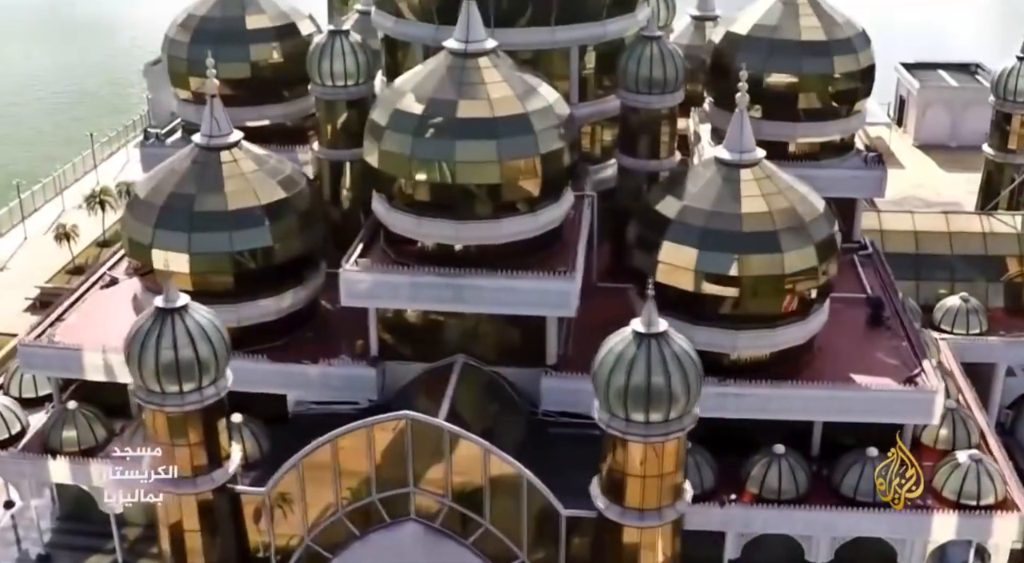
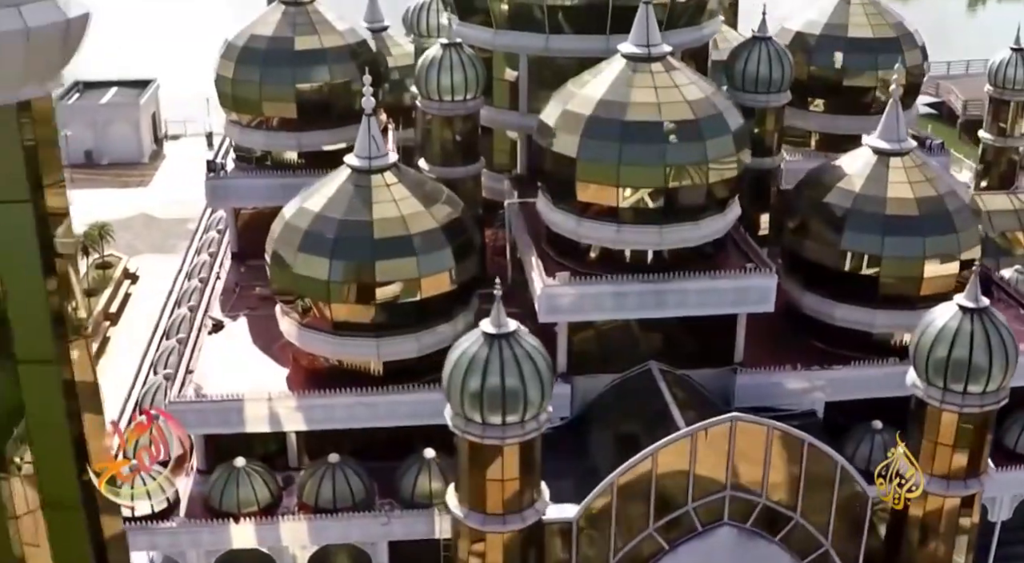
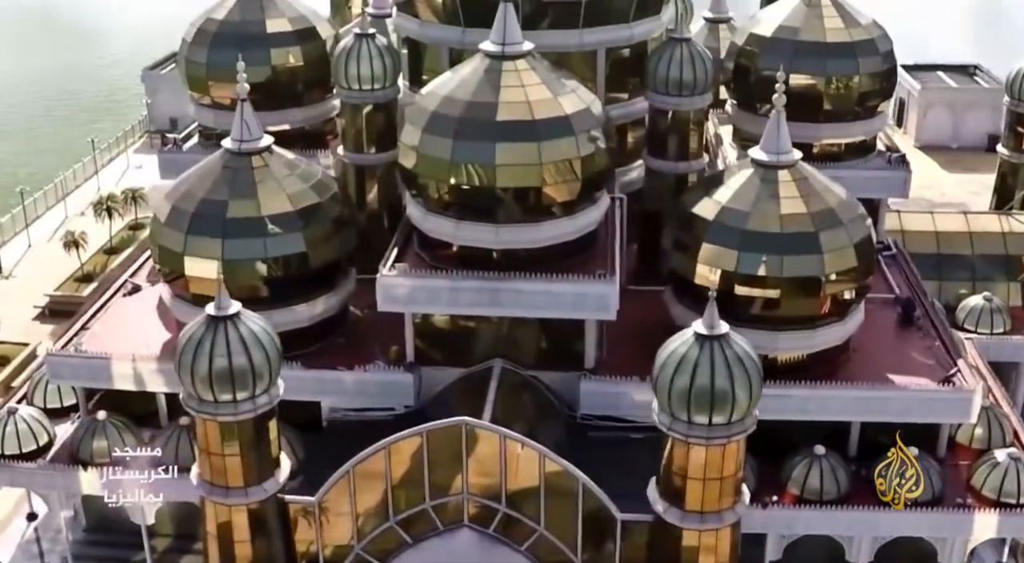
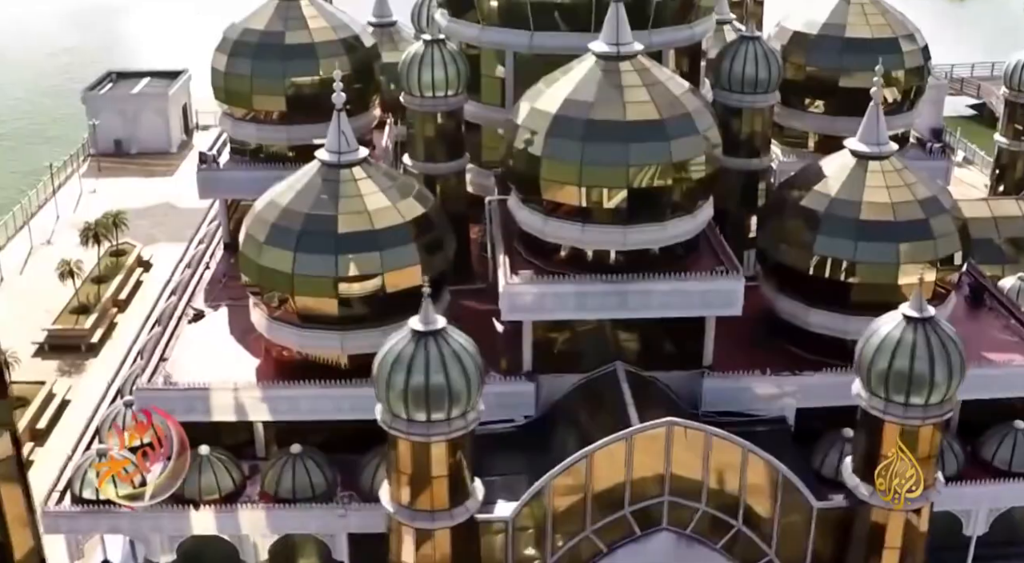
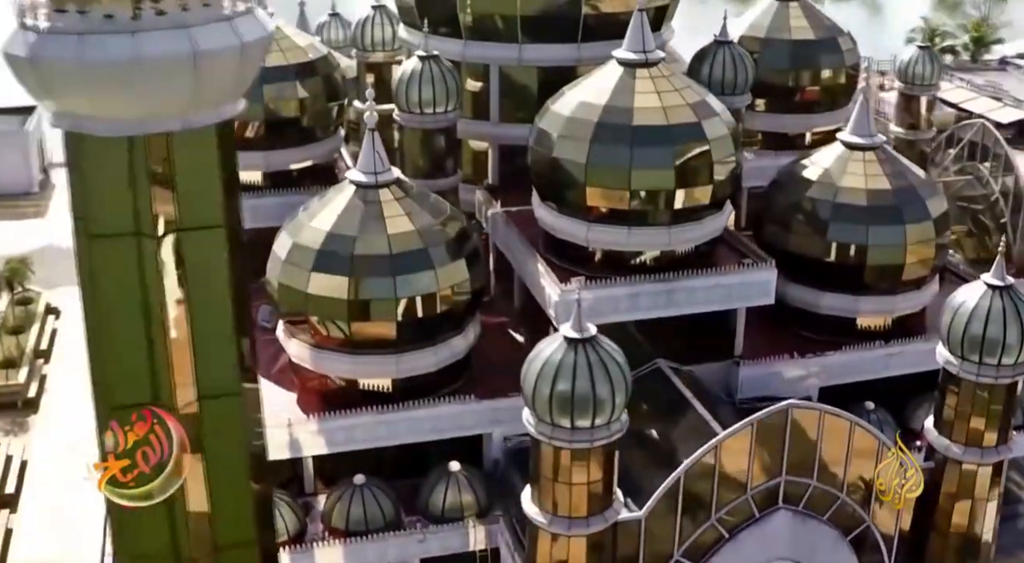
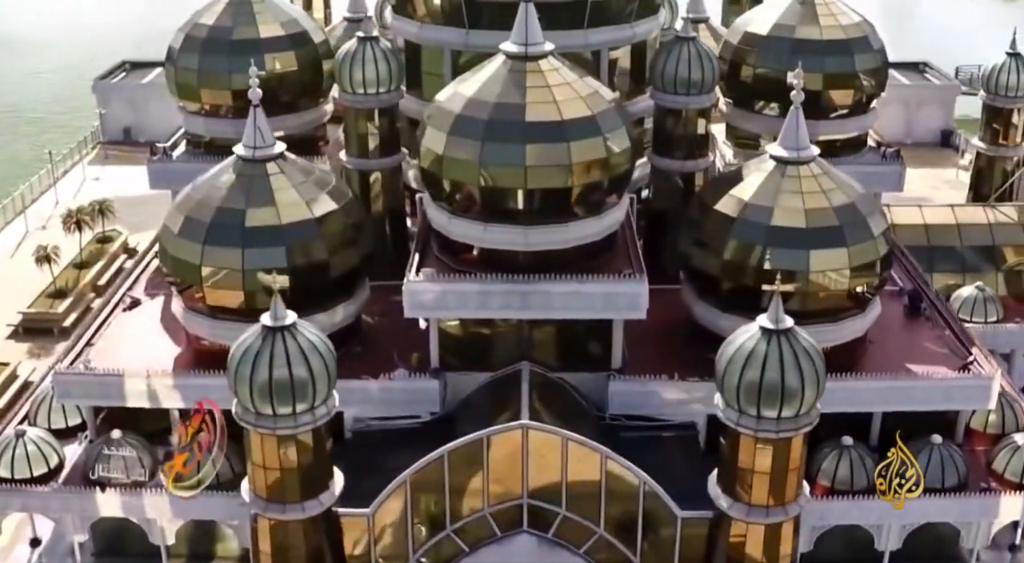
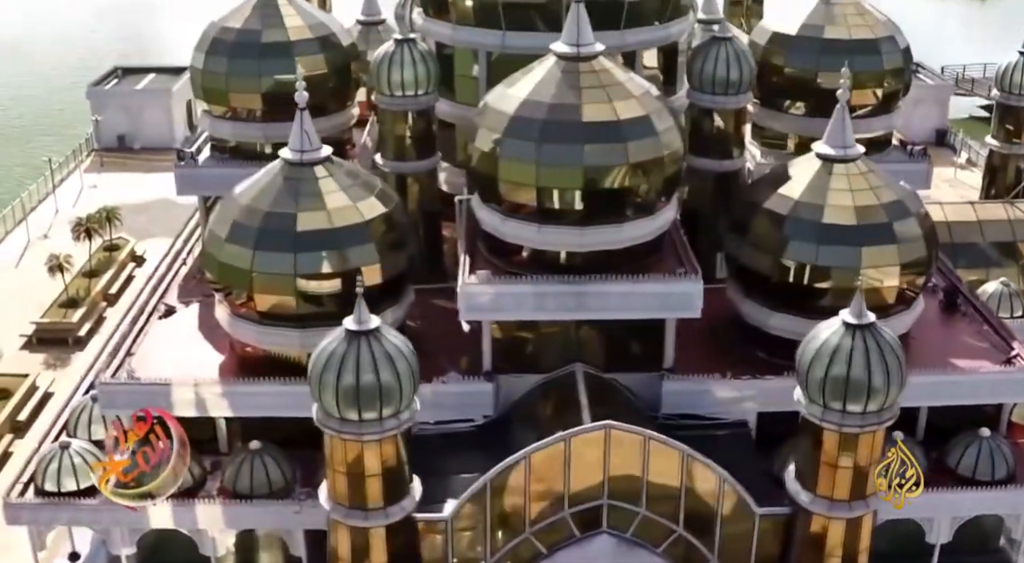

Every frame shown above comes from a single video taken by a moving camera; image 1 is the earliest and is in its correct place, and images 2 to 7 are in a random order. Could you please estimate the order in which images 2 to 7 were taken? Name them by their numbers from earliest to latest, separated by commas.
3, 6, 7, 4, 2, 5
